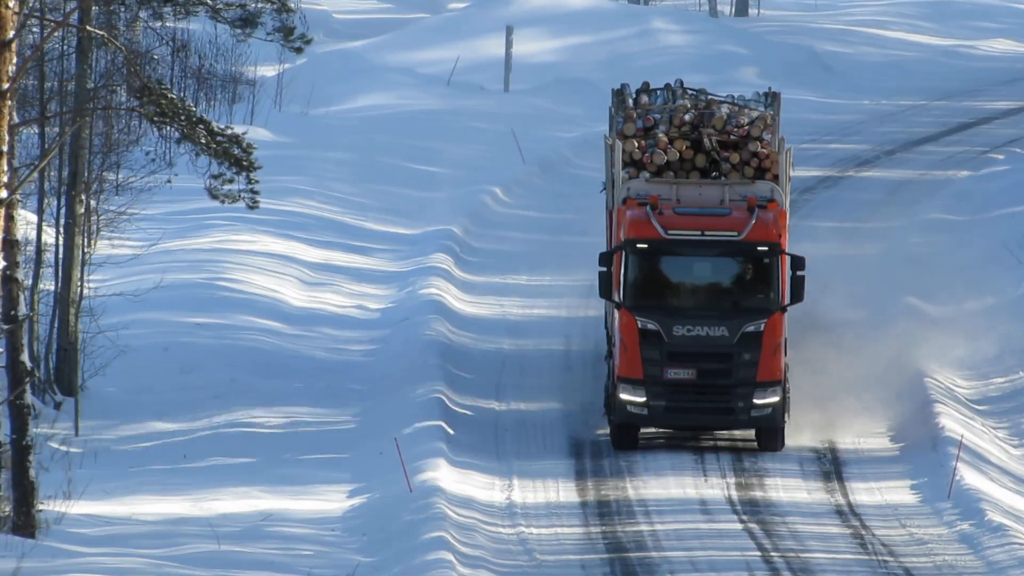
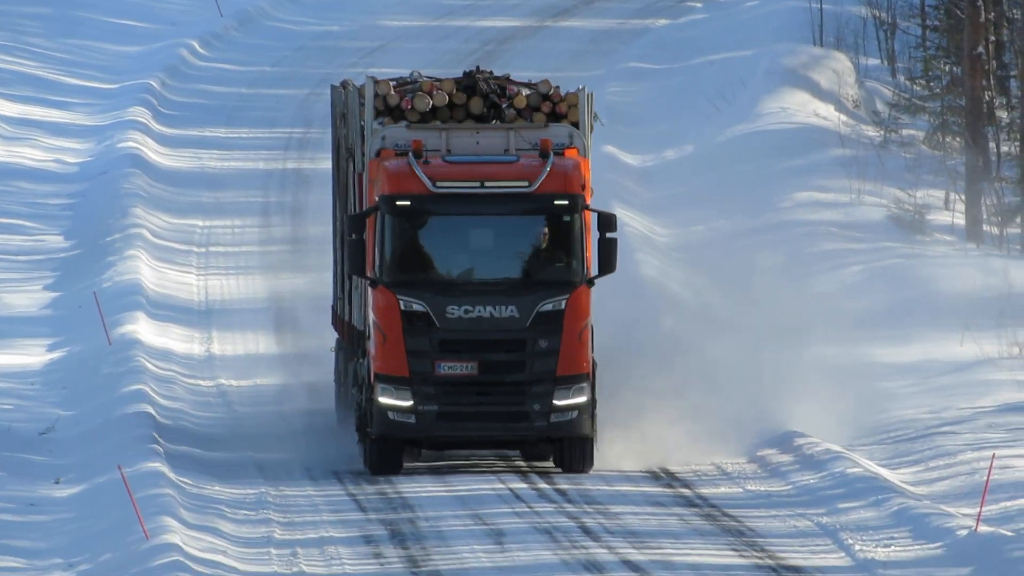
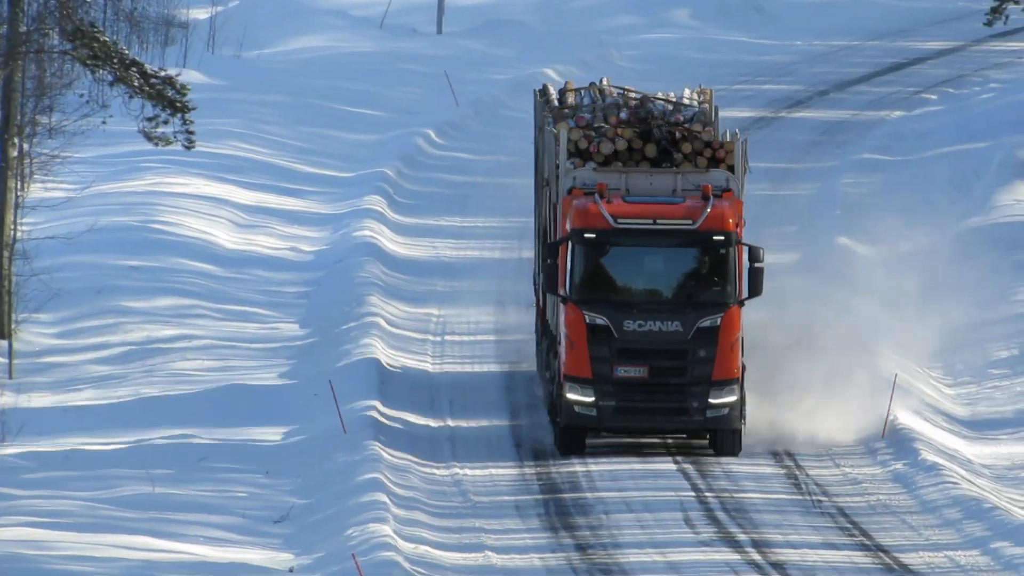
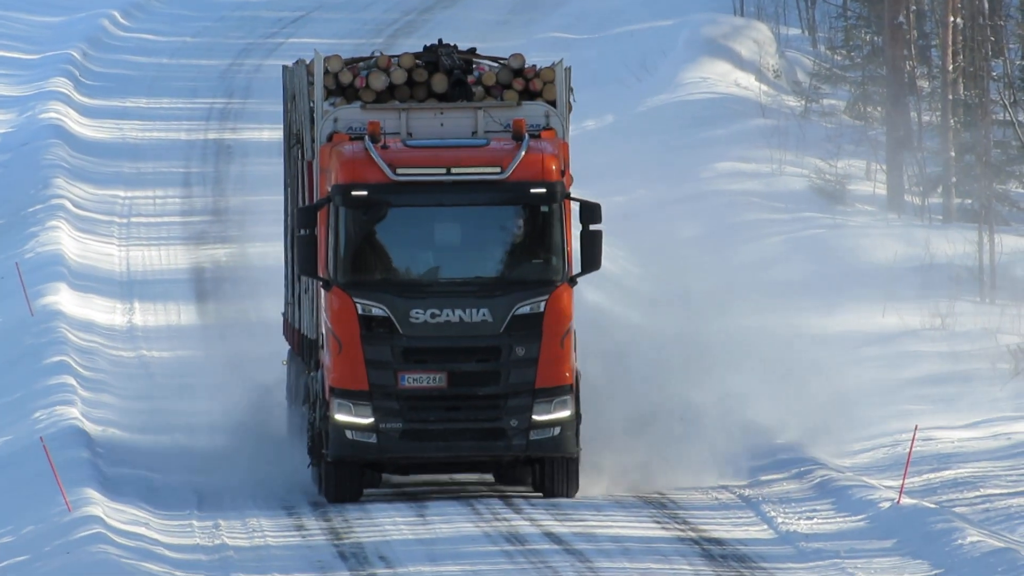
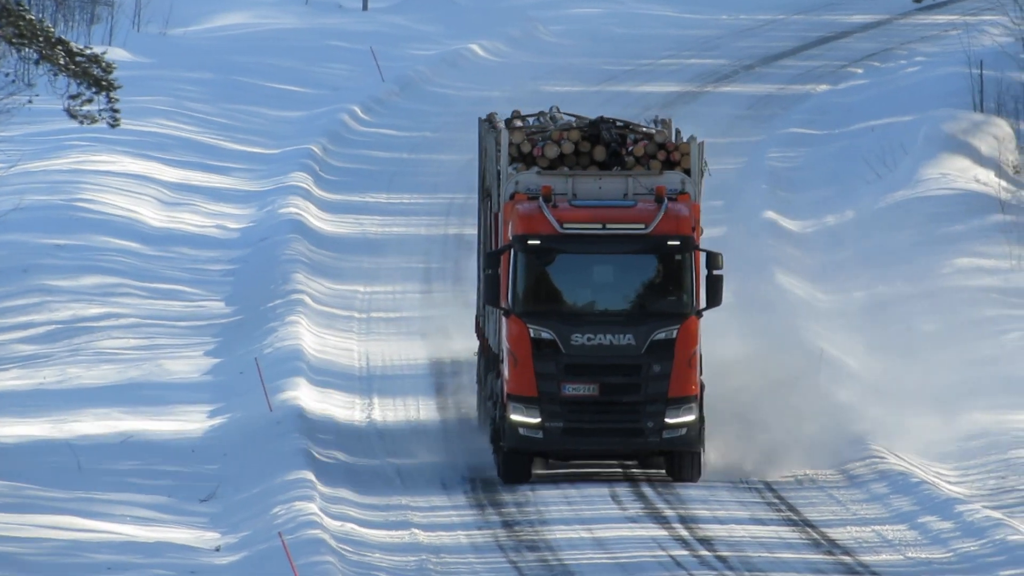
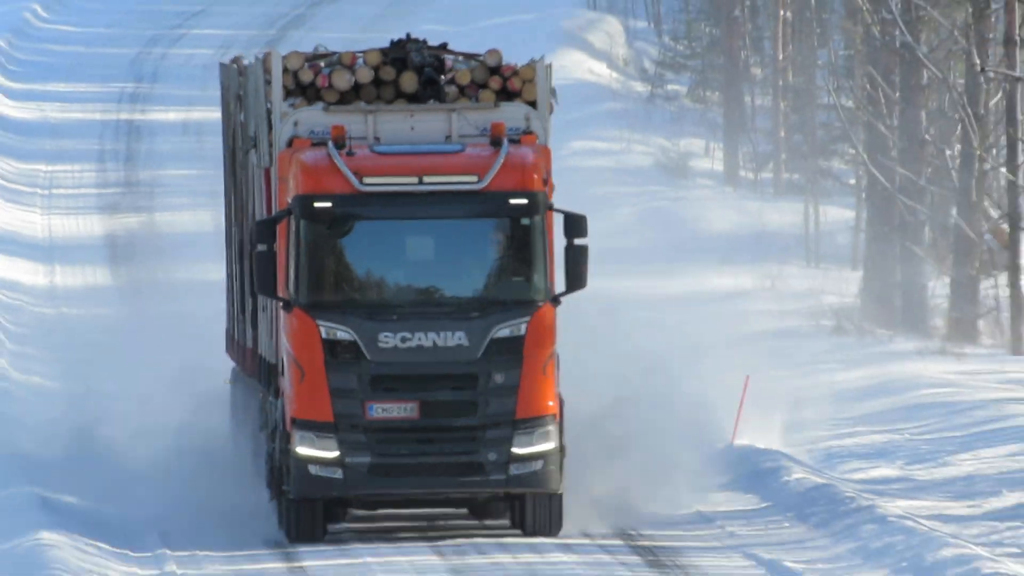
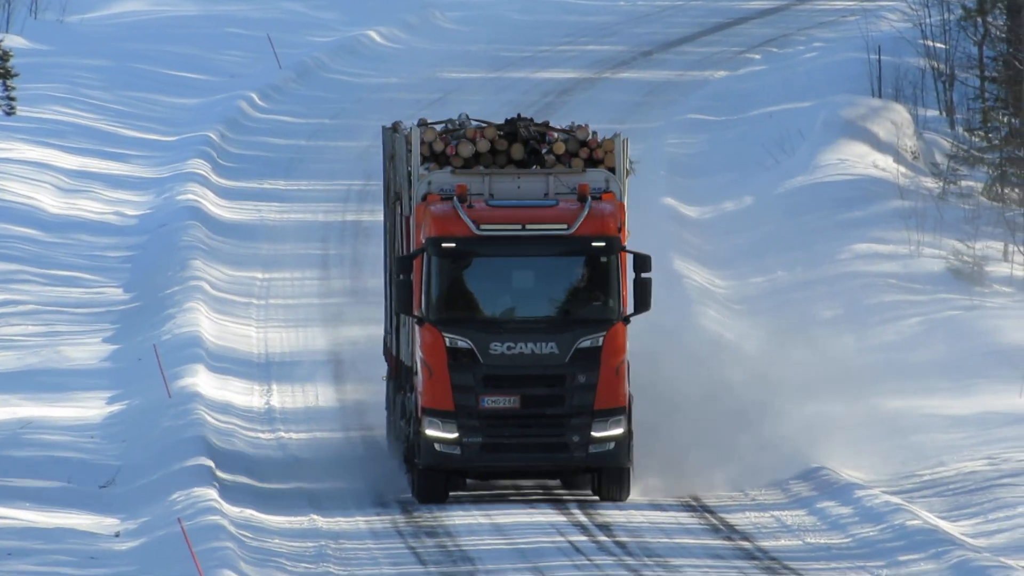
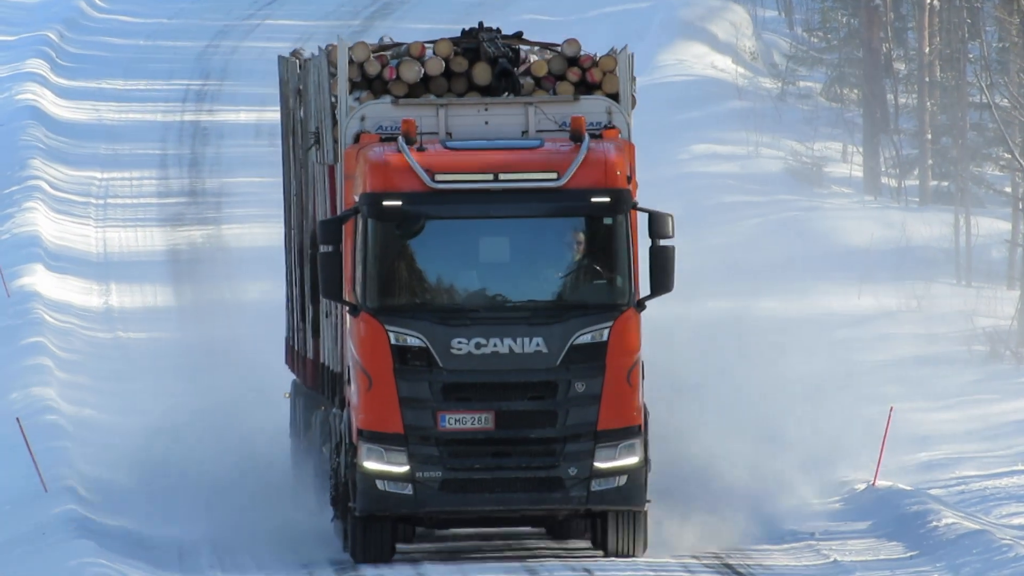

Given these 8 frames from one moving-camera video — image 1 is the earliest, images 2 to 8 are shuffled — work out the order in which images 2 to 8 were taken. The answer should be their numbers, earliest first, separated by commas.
3, 5, 7, 2, 4, 8, 6
